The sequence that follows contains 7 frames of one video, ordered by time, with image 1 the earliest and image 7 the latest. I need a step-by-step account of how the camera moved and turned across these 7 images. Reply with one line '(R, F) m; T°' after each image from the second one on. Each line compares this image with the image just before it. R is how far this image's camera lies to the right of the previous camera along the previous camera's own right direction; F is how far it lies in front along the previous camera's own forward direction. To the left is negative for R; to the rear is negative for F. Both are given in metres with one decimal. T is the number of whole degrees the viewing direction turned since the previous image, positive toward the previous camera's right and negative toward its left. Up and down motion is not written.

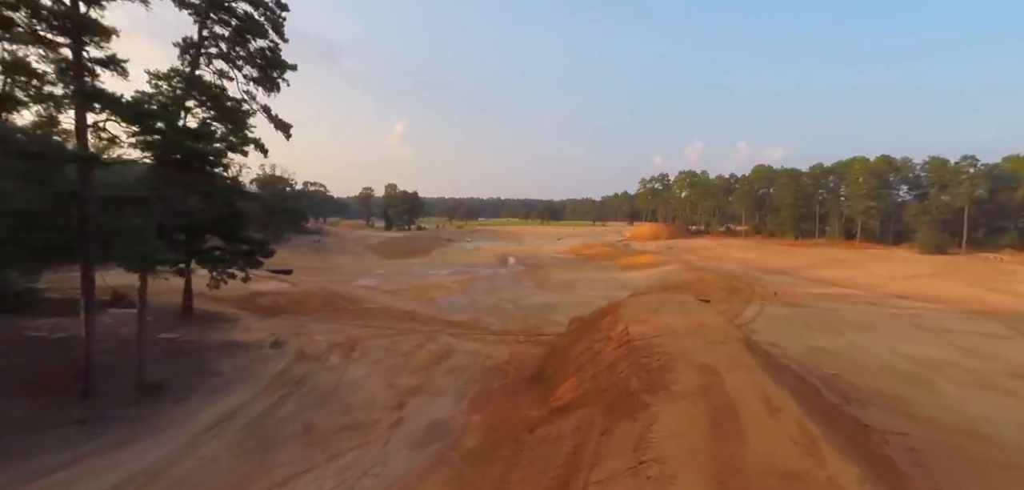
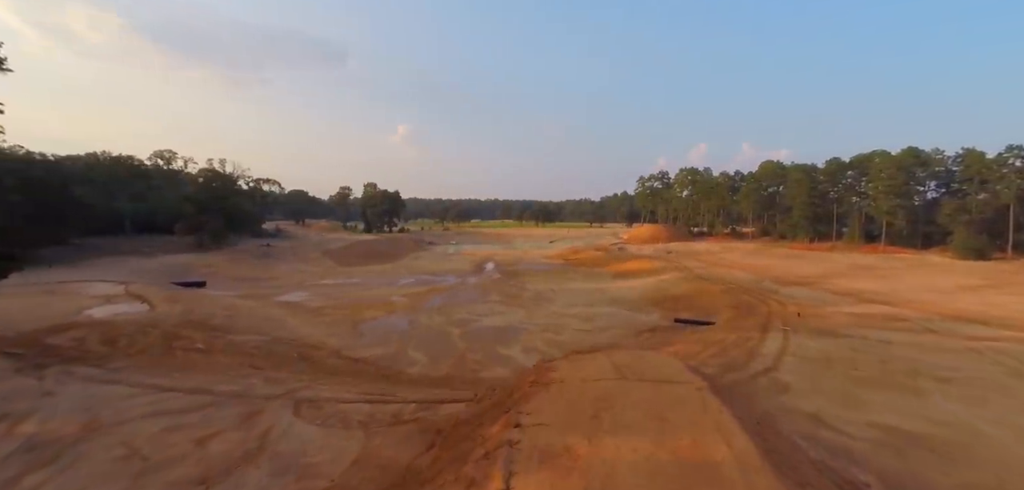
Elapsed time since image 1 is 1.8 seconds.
(+1.9, +4.8) m; 0°
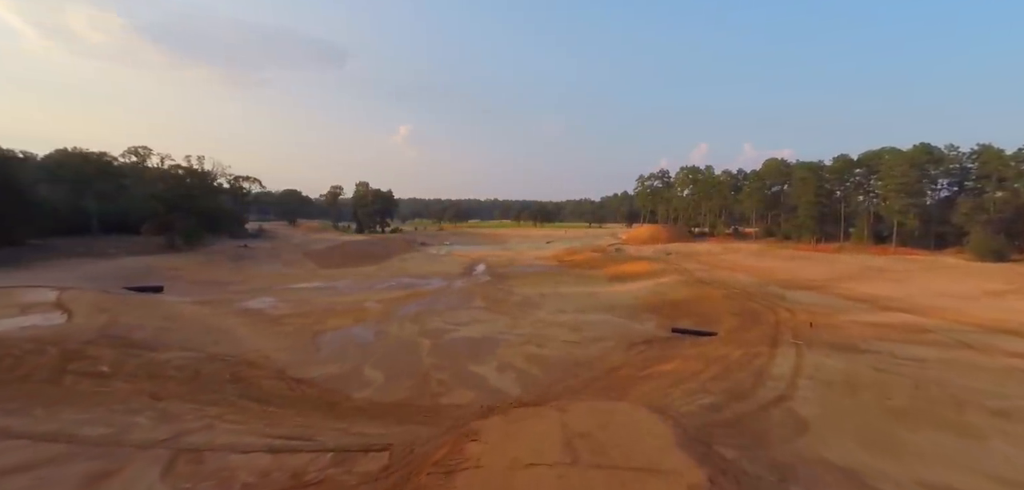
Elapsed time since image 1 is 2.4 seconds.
(+0.7, +1.8) m; 0°
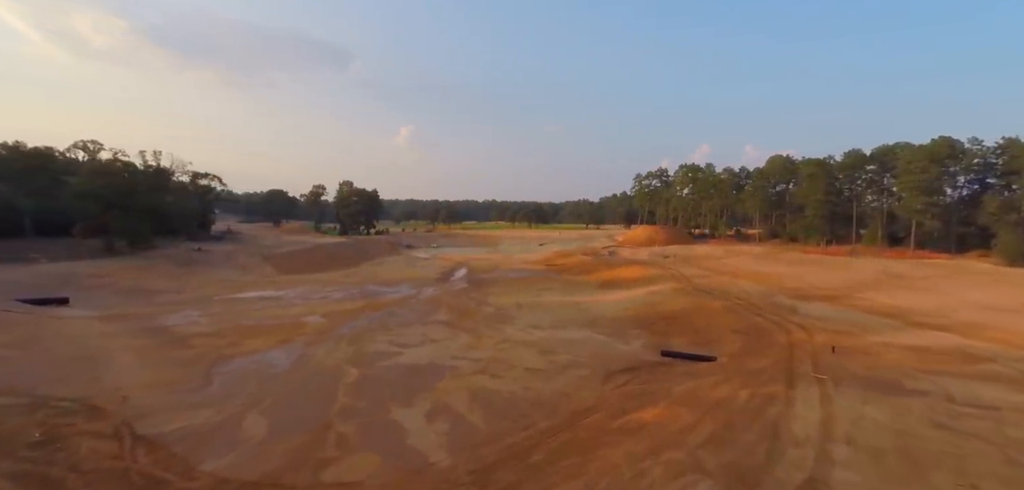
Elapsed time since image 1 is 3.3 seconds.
(+1.3, +2.9) m; 0°
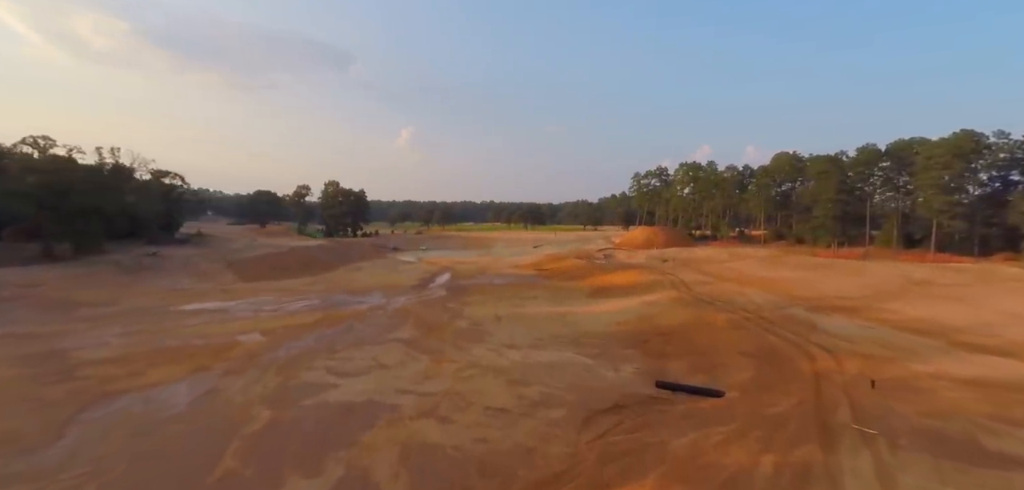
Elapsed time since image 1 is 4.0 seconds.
(+0.9, +2.5) m; 0°
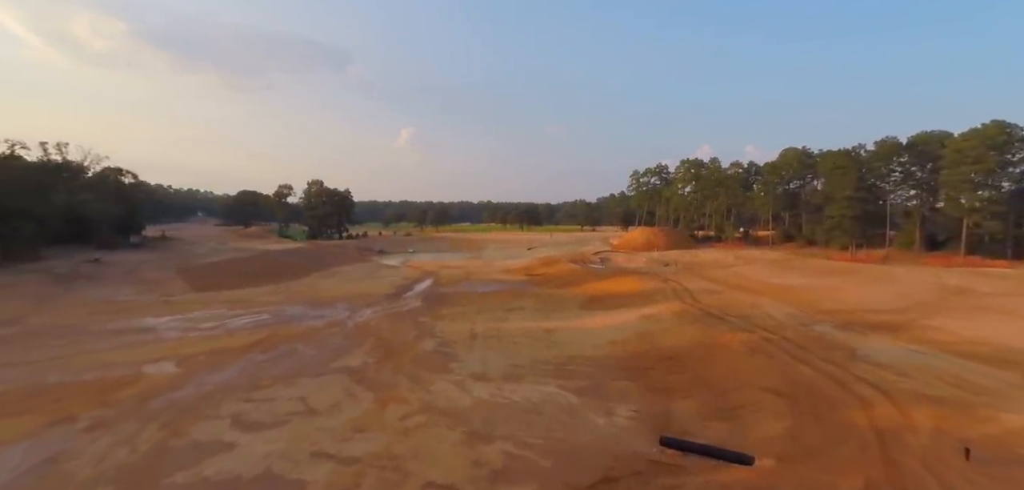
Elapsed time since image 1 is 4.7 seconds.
(+0.7, +2.8) m; 0°
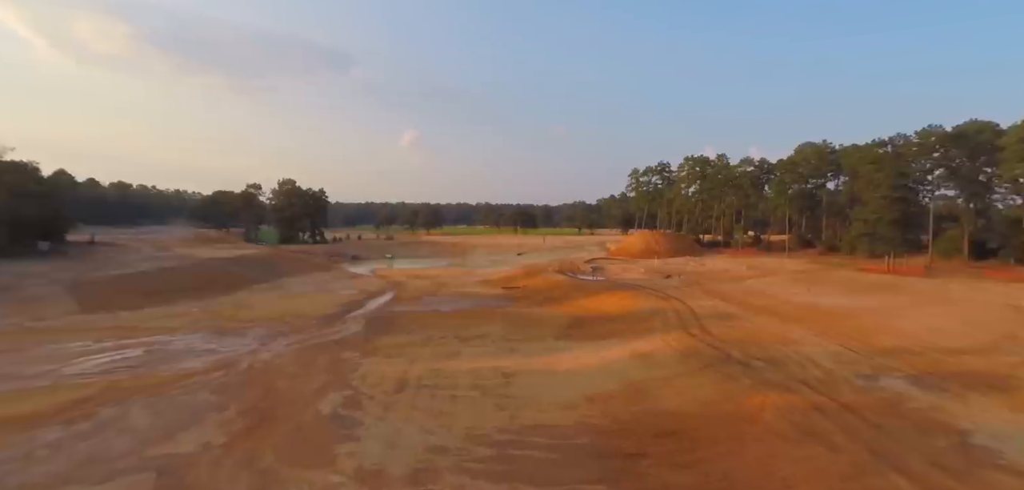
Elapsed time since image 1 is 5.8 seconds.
(+1.5, +4.5) m; 0°
